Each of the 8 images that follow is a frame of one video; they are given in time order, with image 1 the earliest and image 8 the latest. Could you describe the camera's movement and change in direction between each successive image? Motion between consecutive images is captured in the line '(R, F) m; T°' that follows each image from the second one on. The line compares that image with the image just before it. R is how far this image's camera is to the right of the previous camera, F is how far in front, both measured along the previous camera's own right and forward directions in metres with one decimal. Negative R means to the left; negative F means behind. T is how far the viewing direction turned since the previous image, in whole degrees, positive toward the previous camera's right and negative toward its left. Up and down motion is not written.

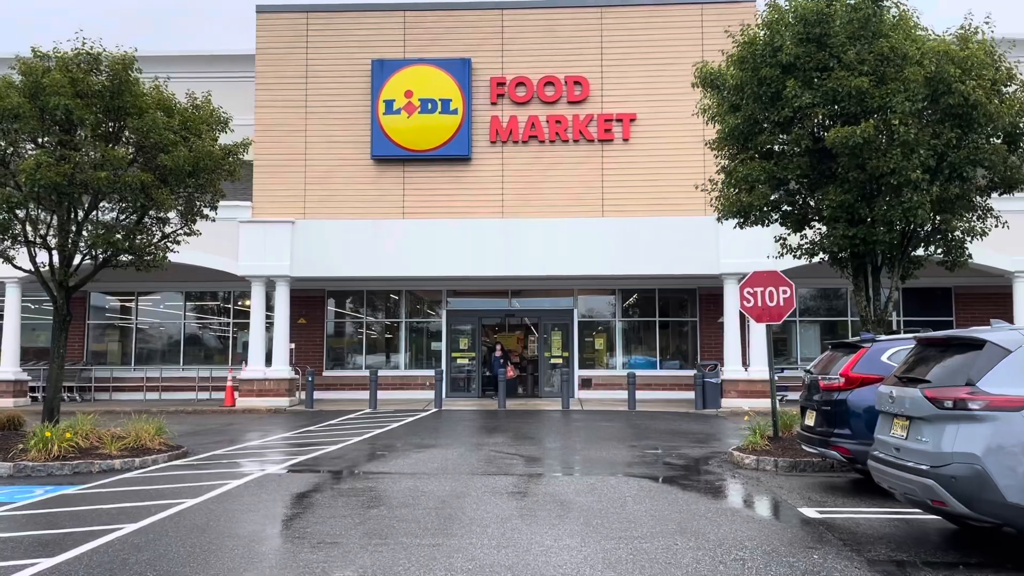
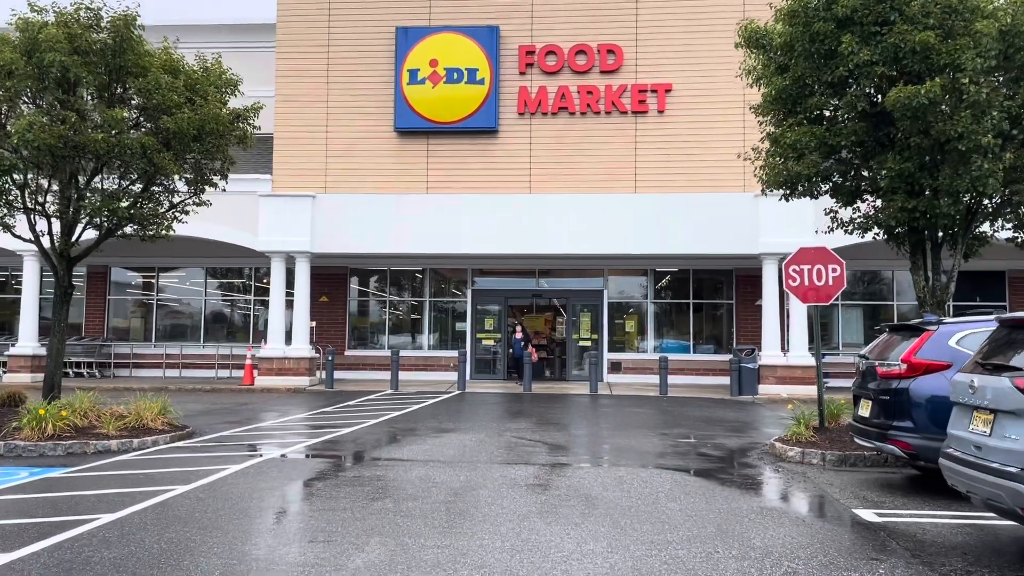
(+0.1, +0.8) m; -2°
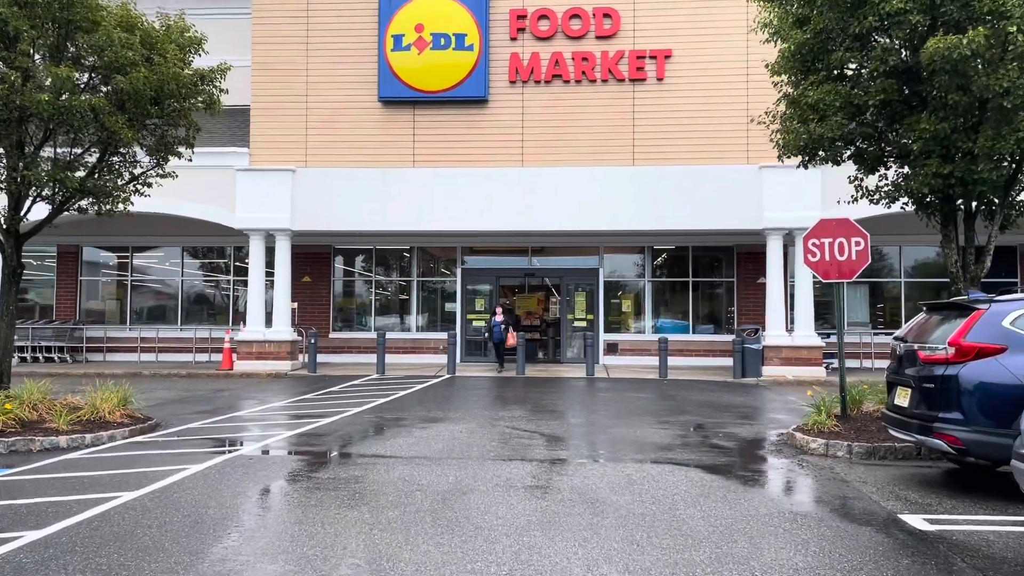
(0.0, +0.9) m; +1°
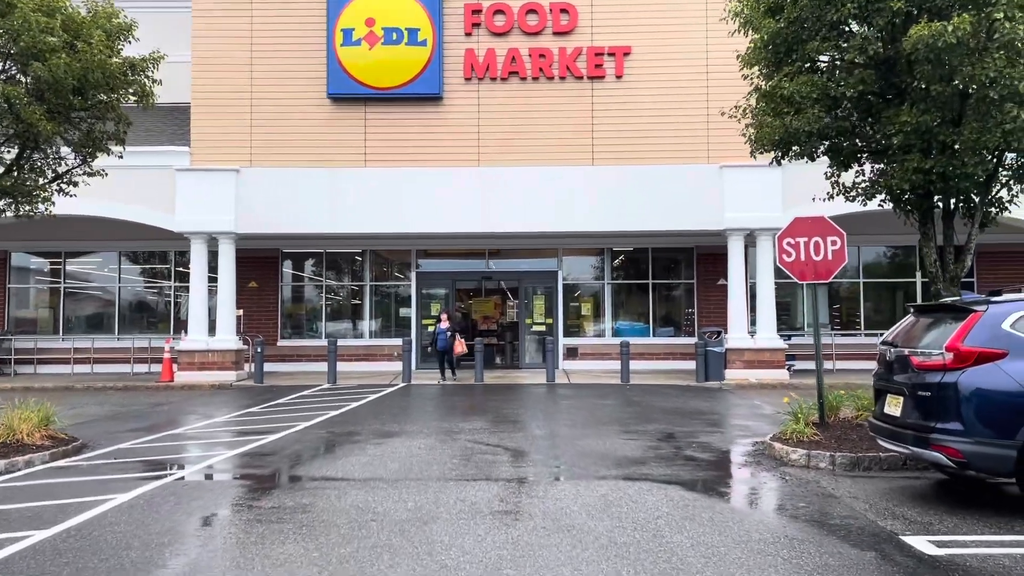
(-0.1, +0.6) m; +3°
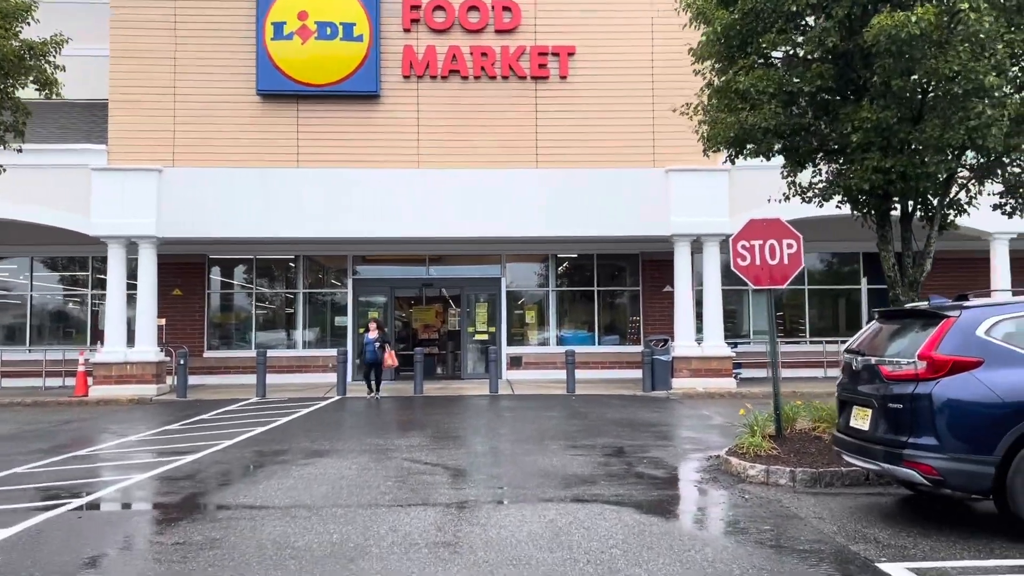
(0.0, +0.6) m; +4°
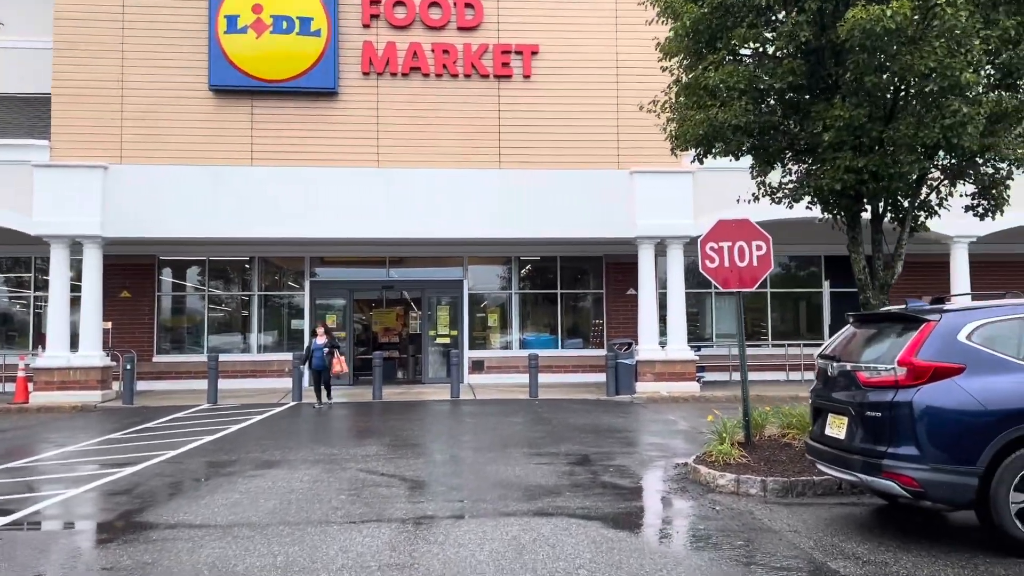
(0.0, +0.4) m; +3°
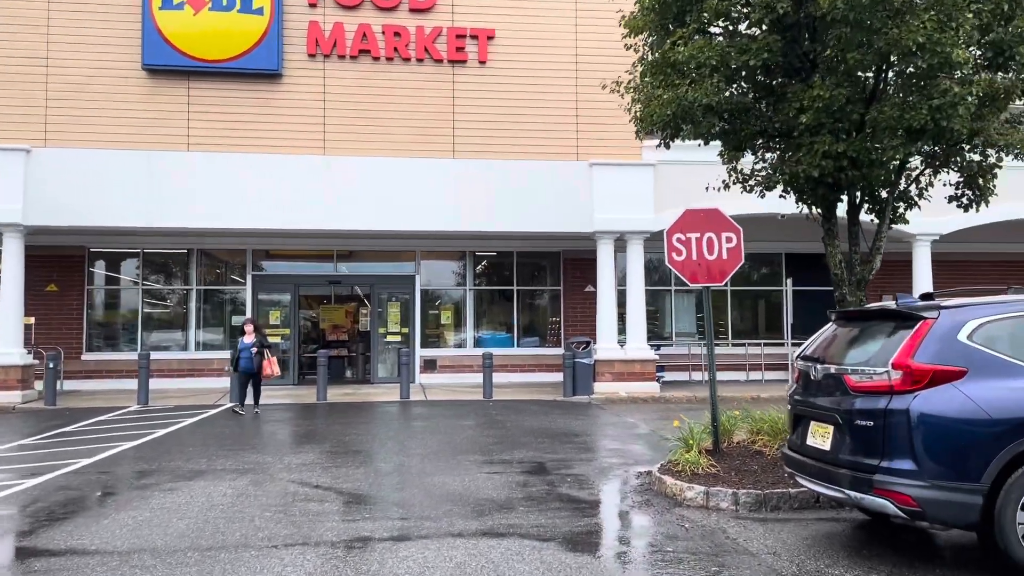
(+0.1, +0.7) m; +3°
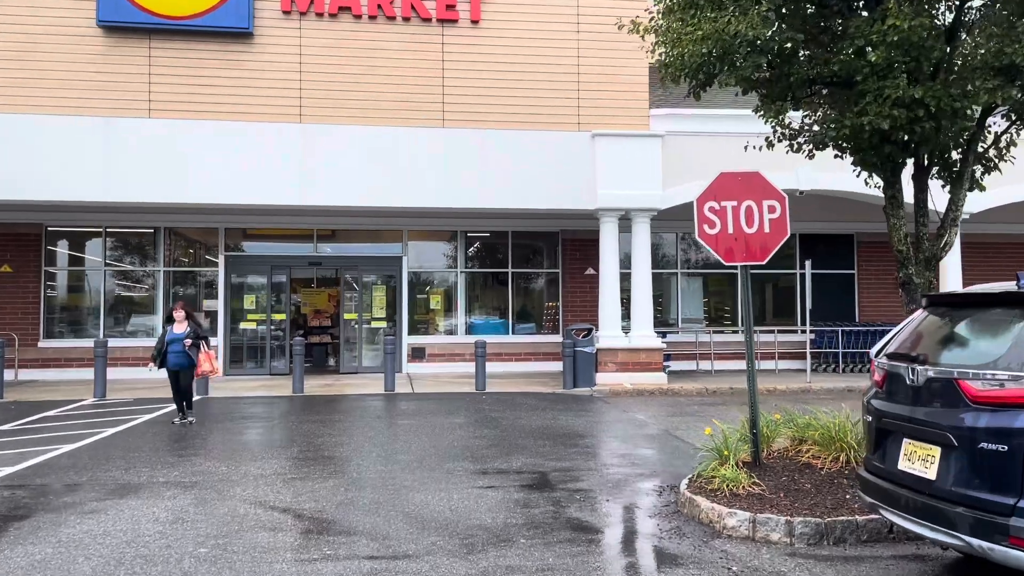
(0.0, +1.3) m; +1°
